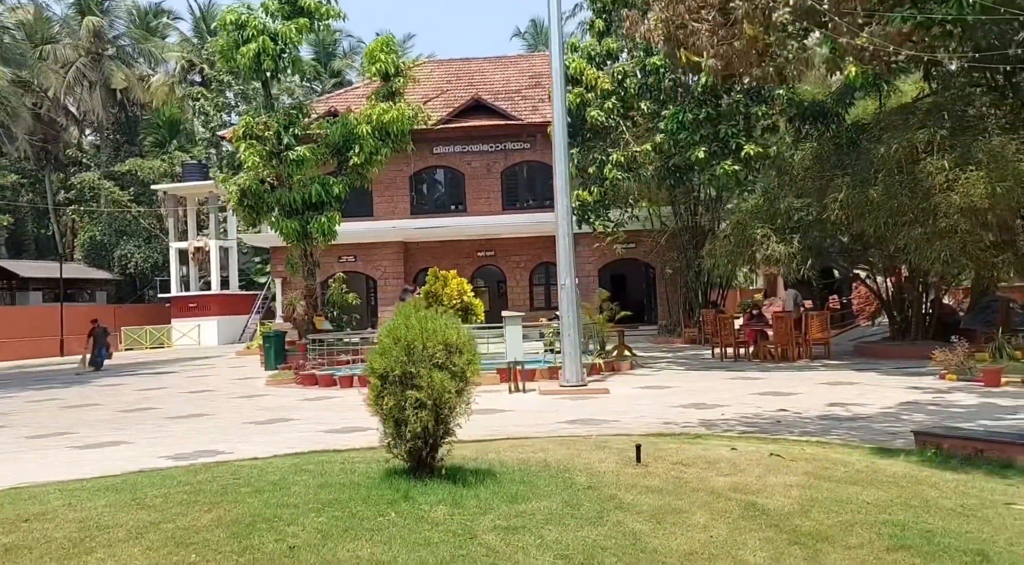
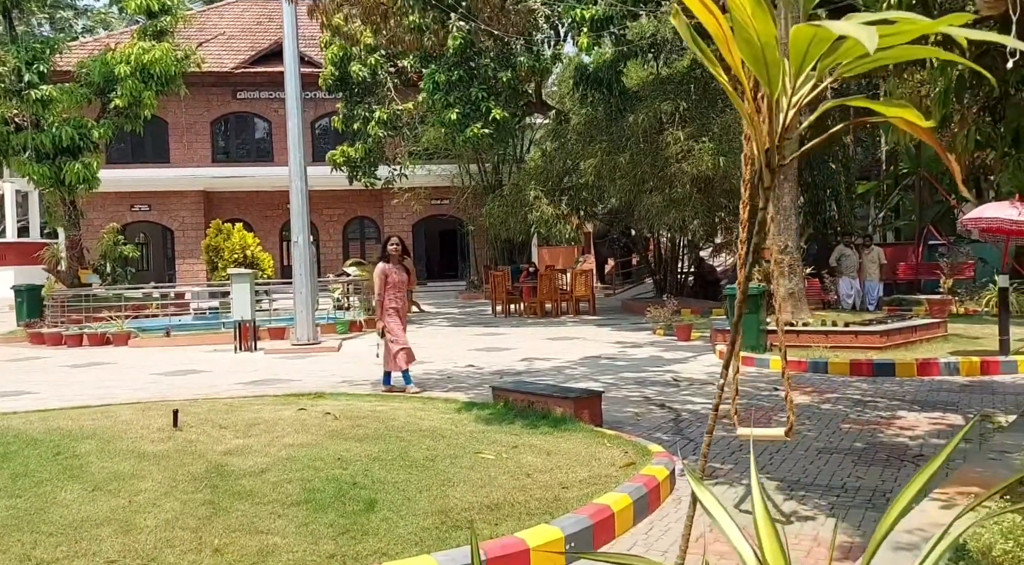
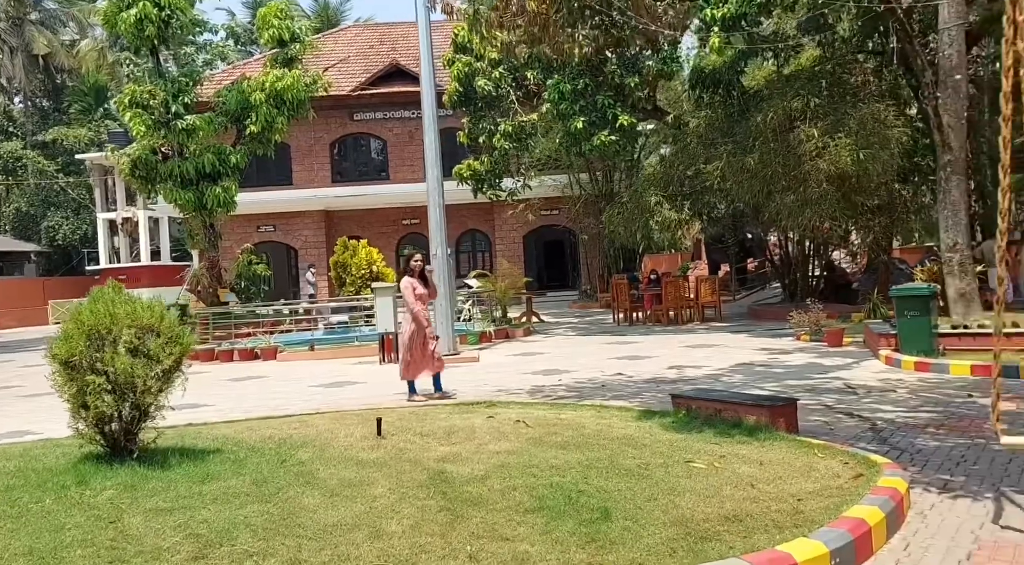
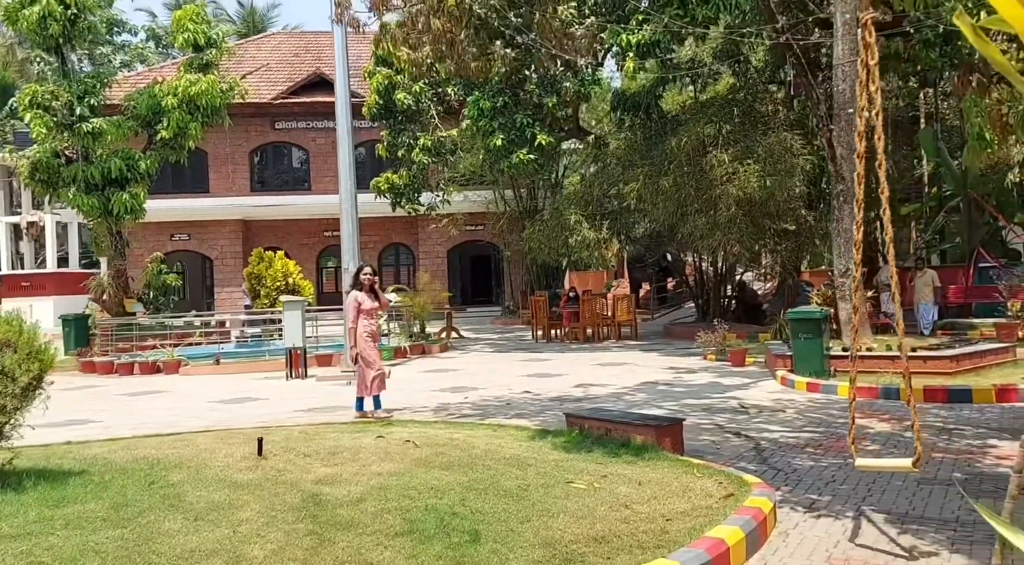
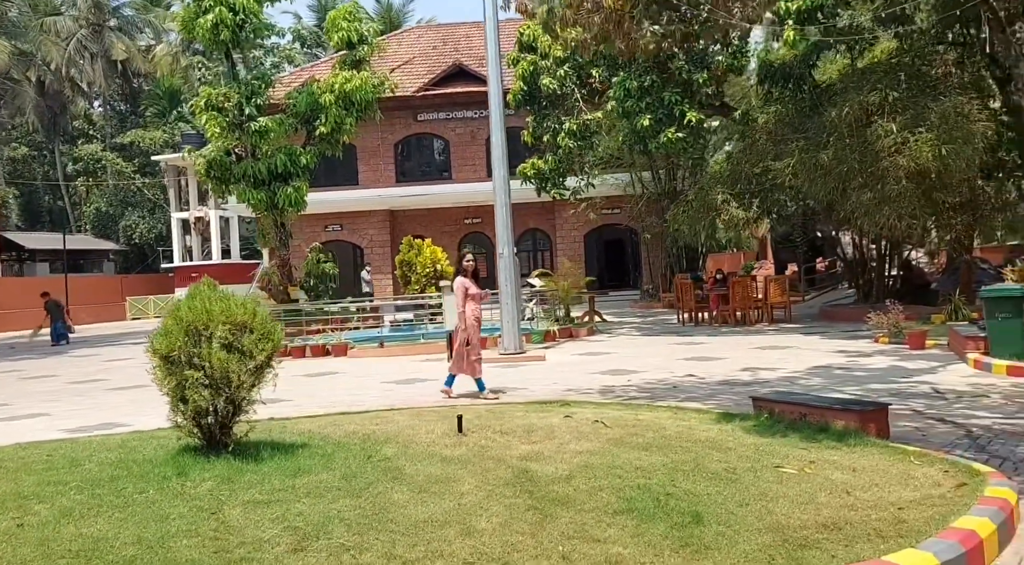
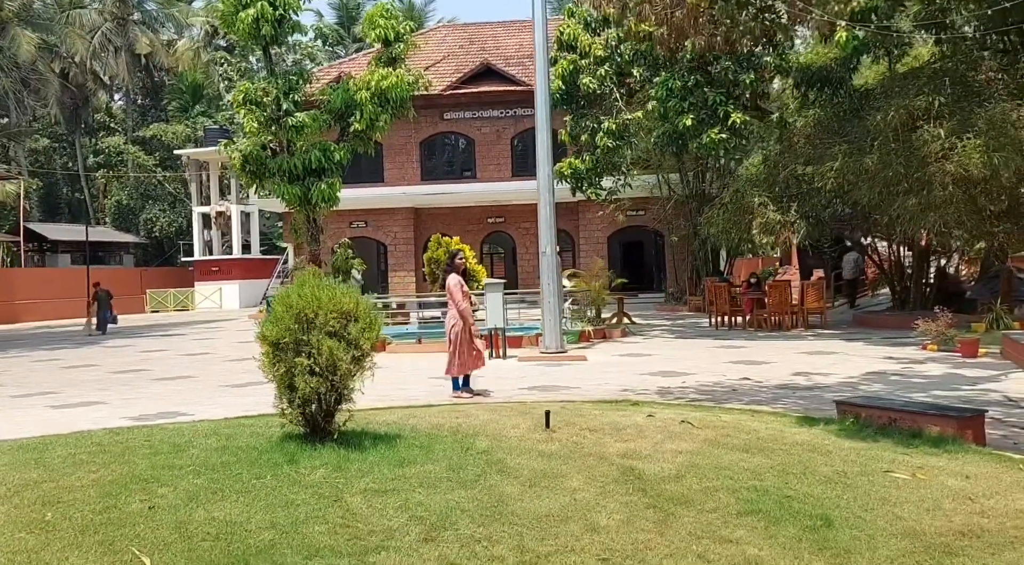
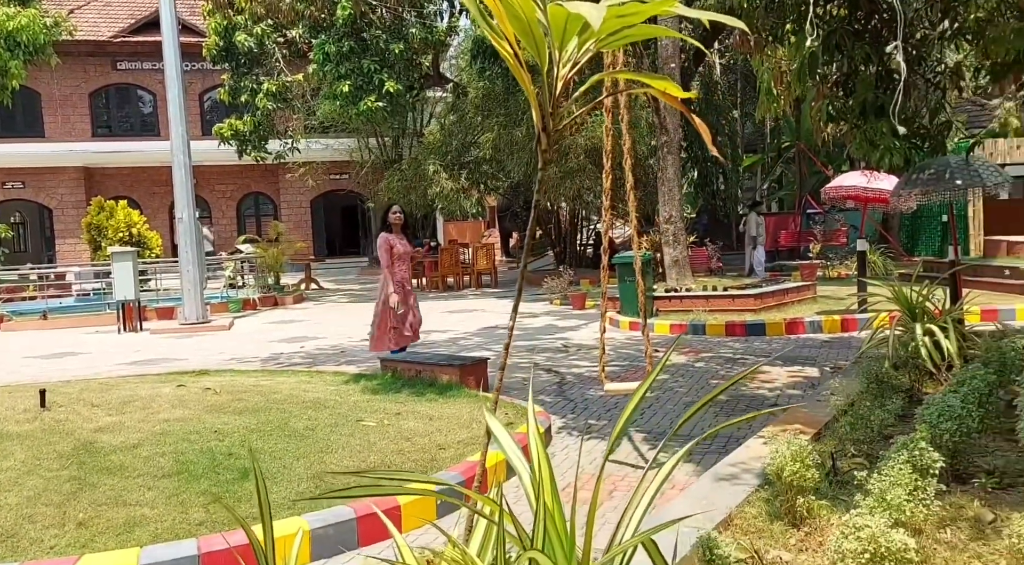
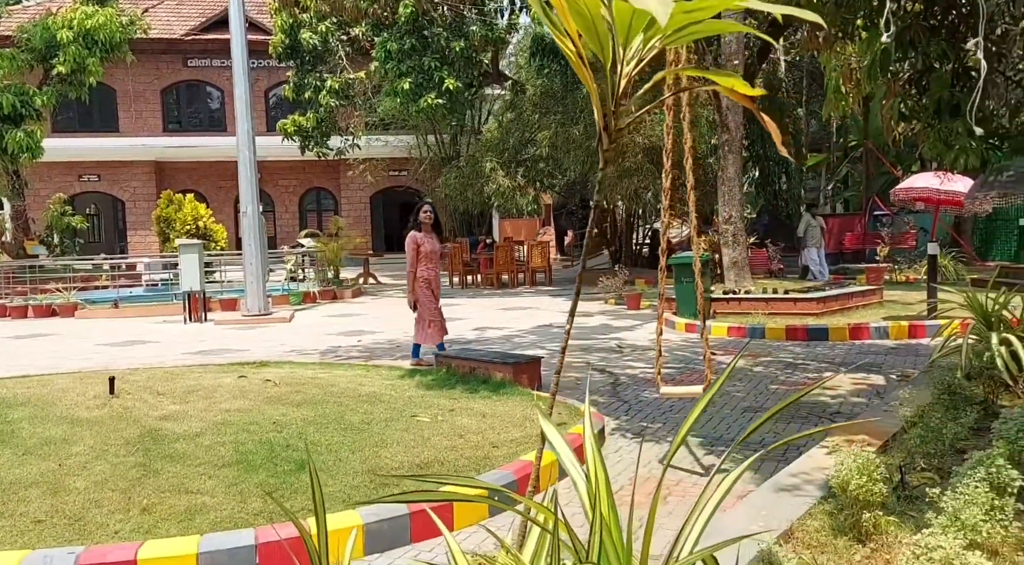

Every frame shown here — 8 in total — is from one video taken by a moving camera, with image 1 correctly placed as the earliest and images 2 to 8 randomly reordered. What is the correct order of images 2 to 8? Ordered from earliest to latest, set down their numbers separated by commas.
6, 5, 3, 4, 2, 8, 7
